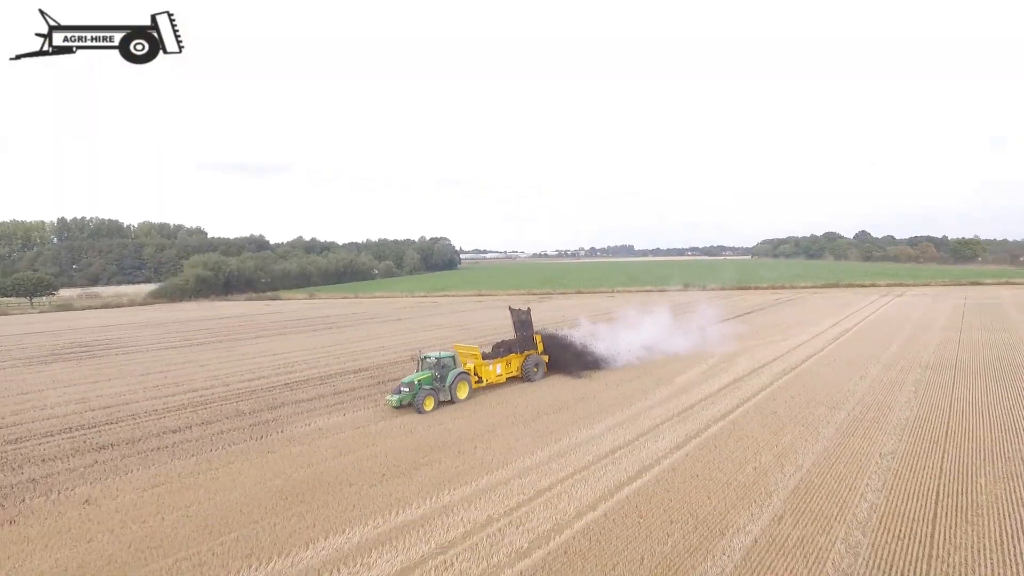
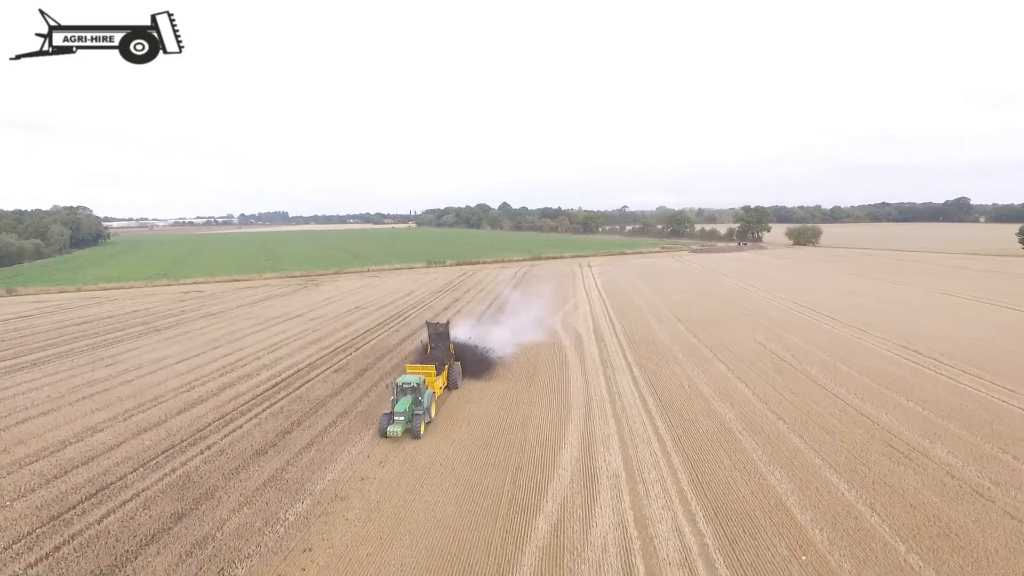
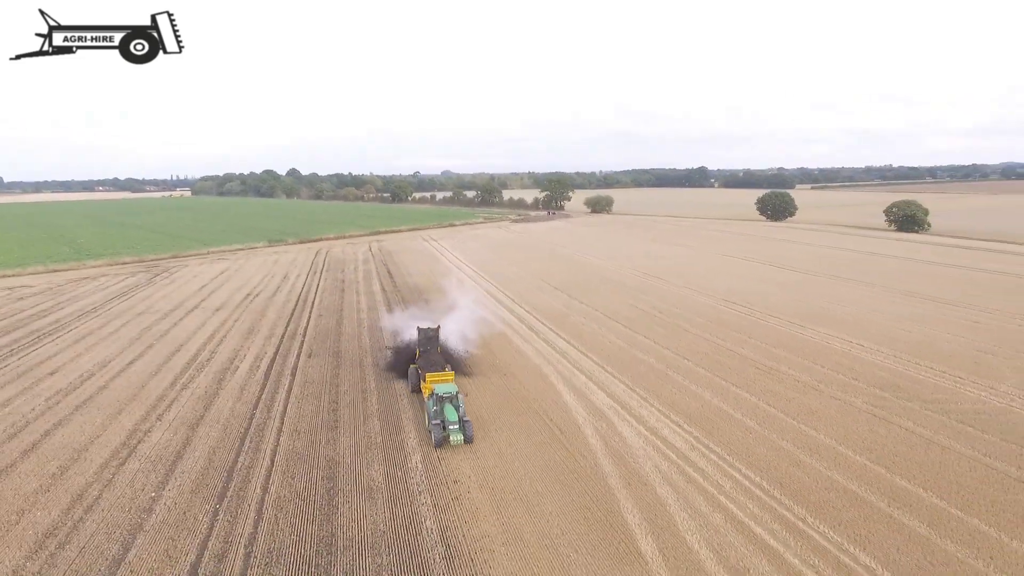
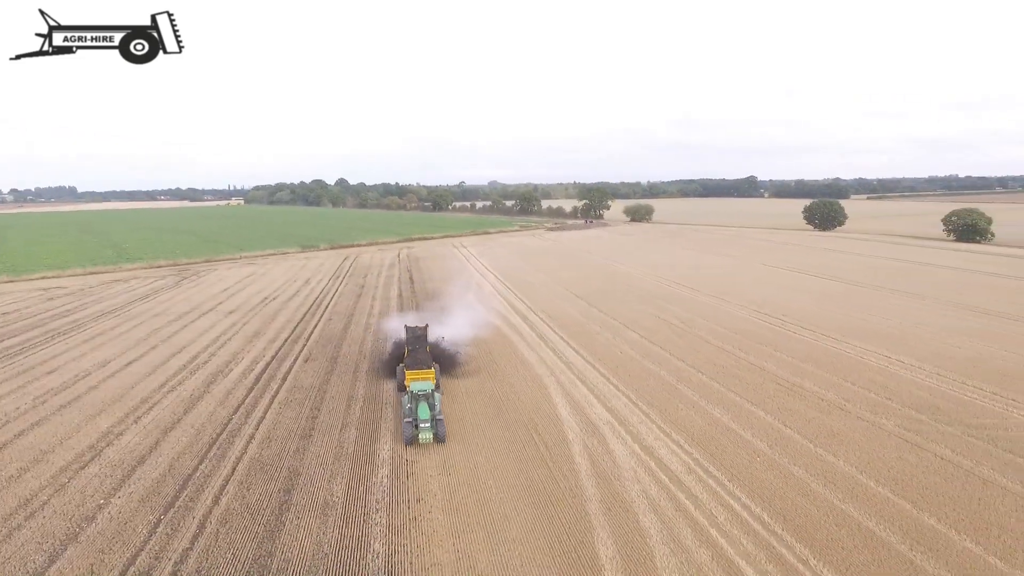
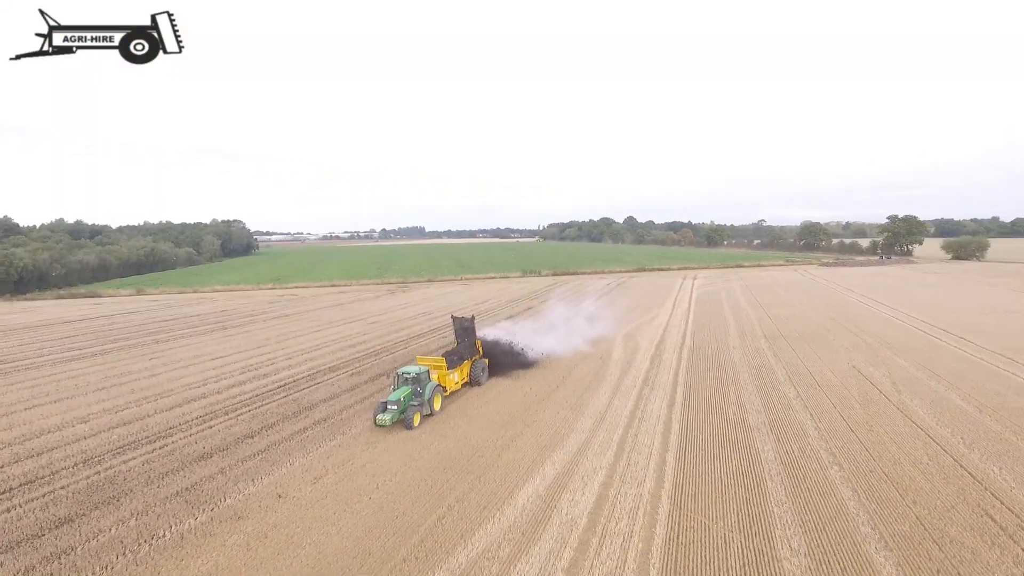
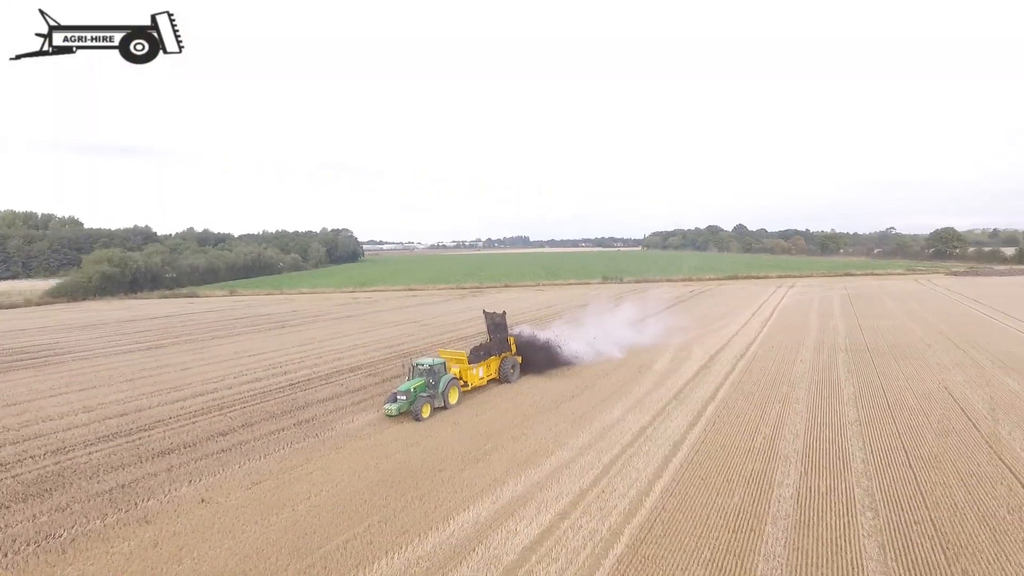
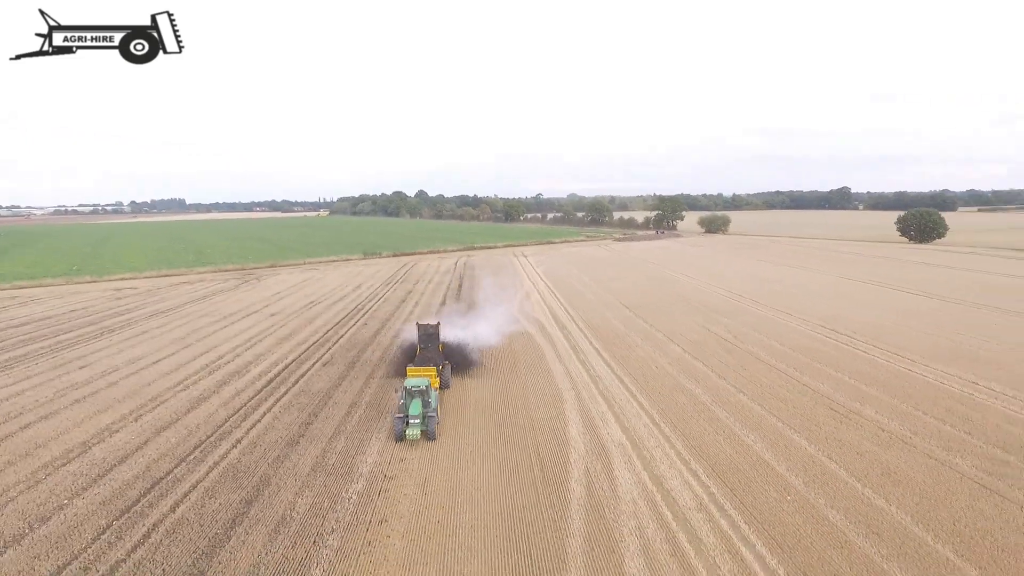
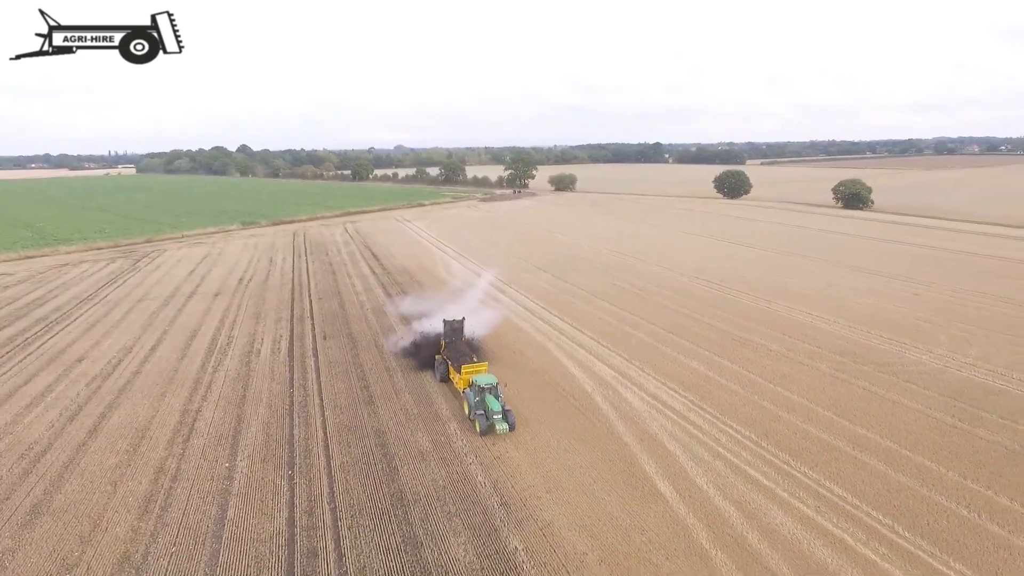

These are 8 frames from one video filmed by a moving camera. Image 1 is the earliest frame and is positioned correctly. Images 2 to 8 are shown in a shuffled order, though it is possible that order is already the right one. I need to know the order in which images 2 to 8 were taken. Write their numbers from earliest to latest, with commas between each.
6, 5, 2, 7, 4, 3, 8
